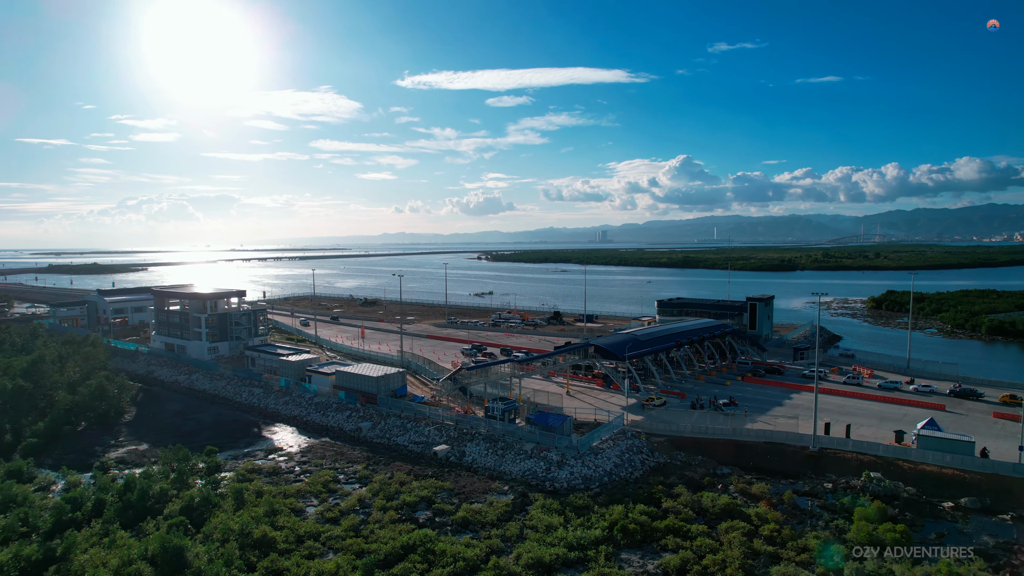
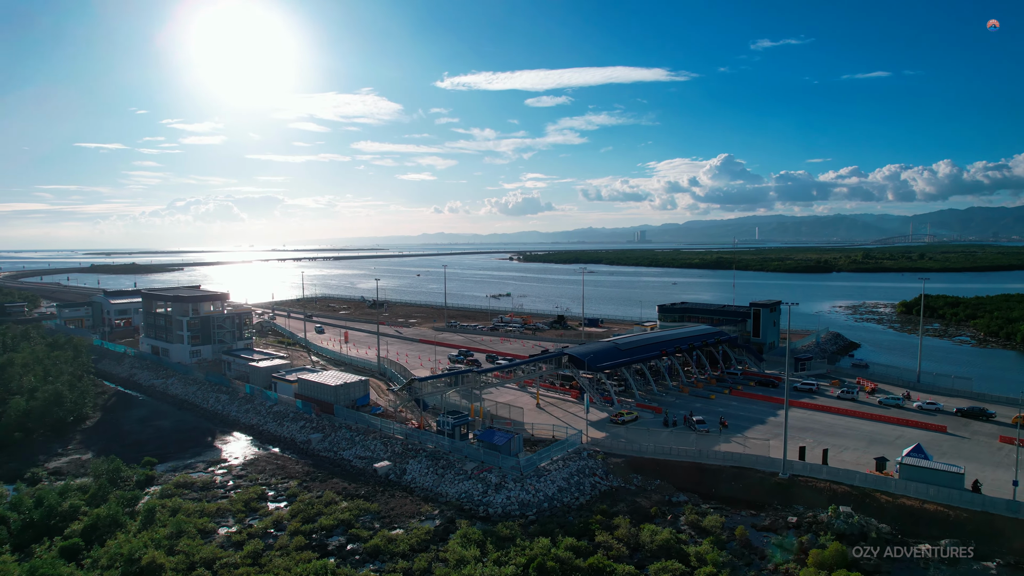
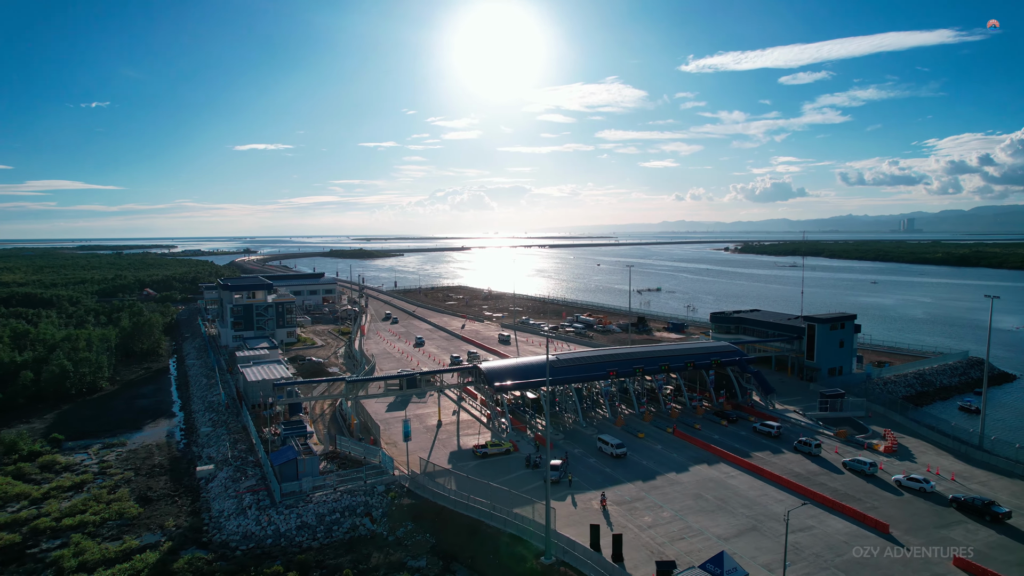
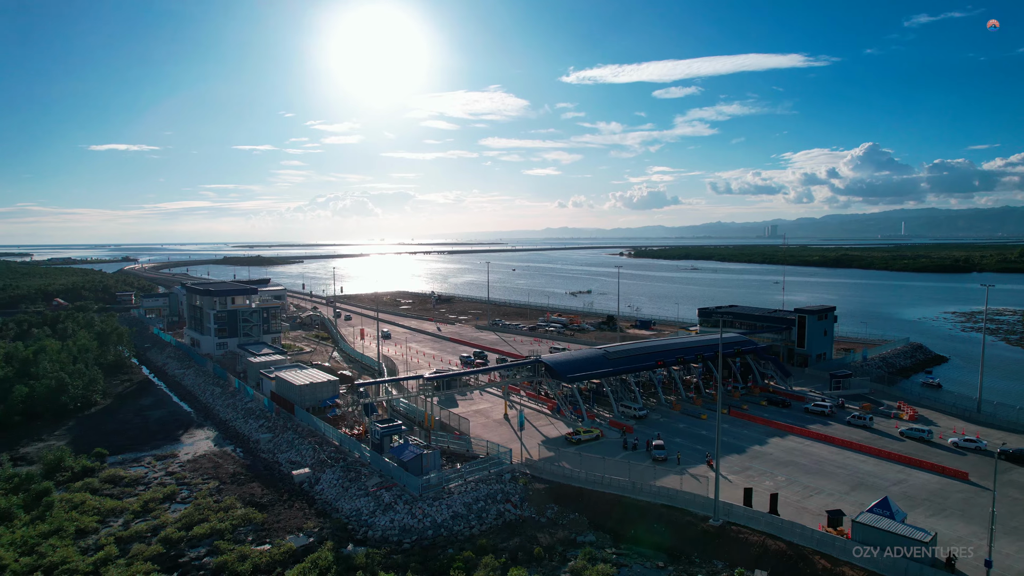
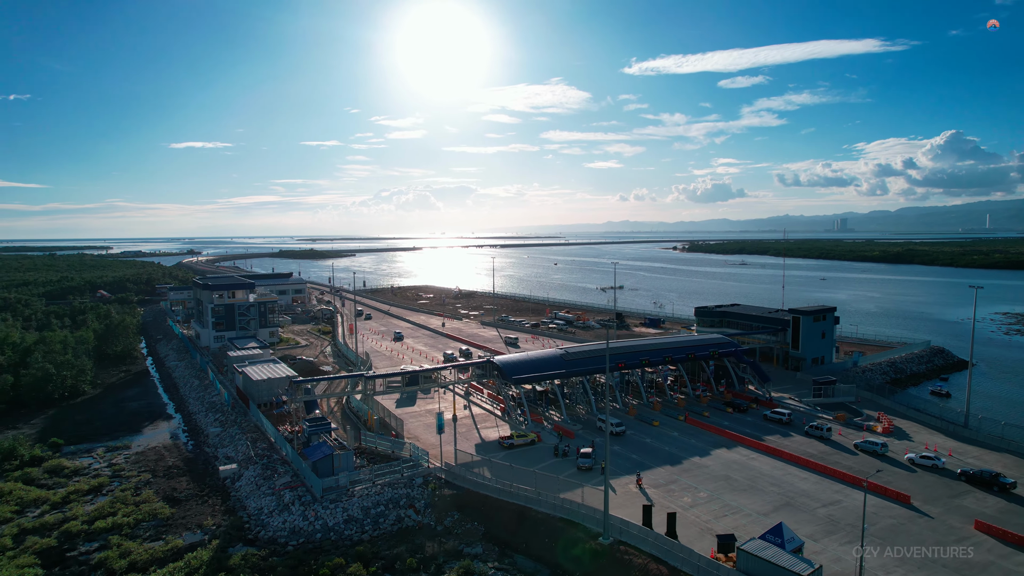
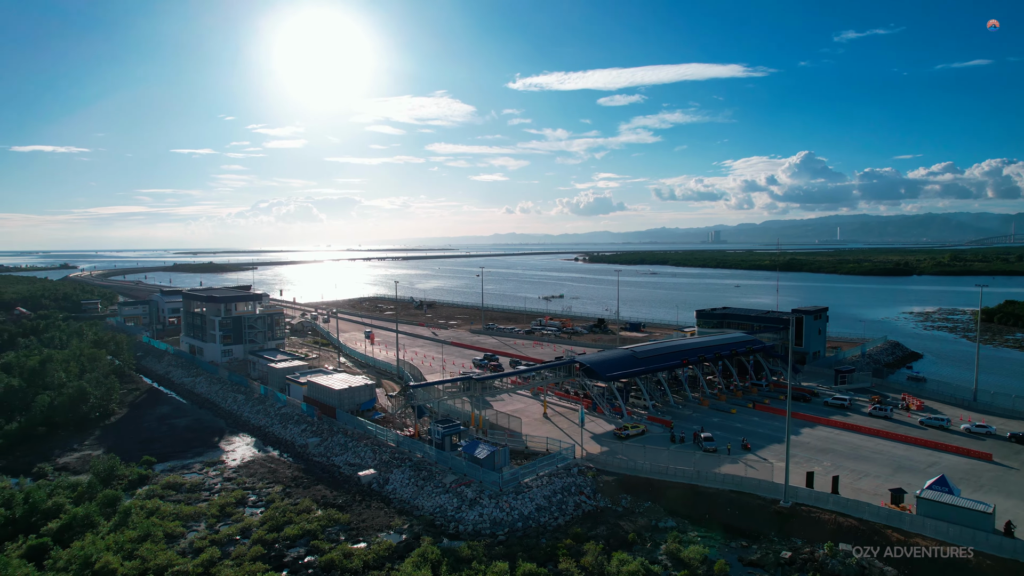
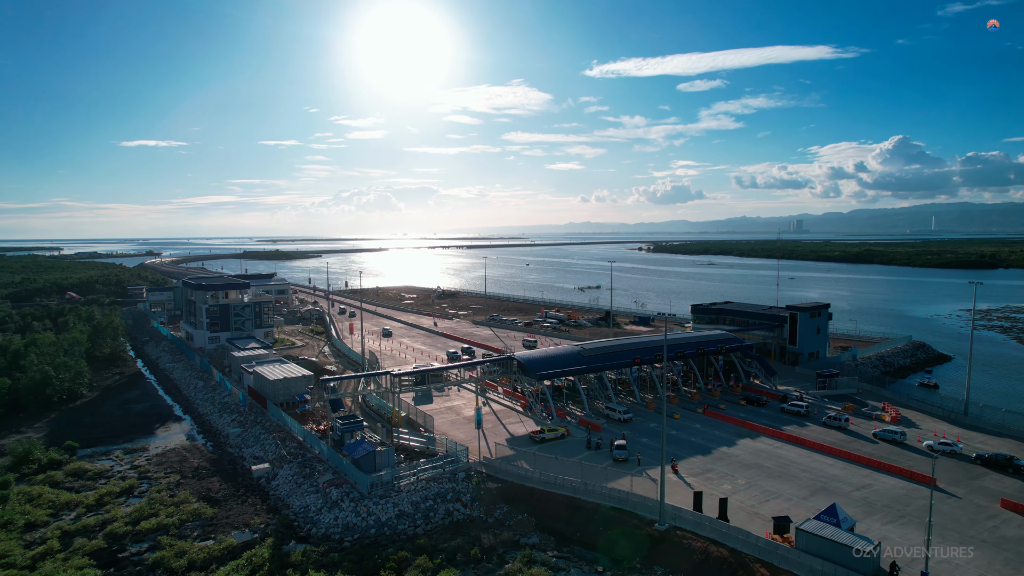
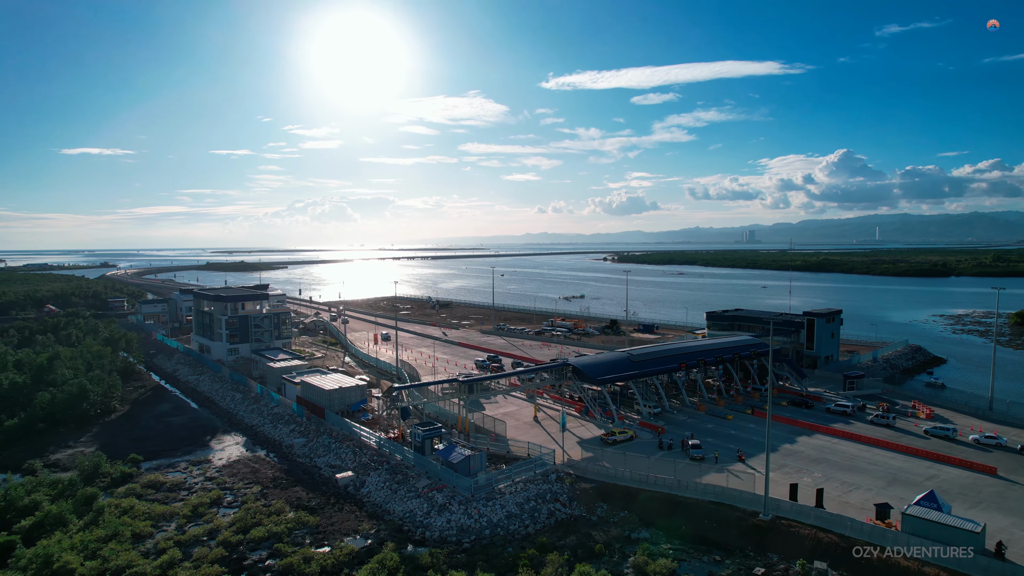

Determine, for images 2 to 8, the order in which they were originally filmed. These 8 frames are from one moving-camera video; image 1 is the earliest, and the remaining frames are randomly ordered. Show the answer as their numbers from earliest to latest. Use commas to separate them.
2, 6, 8, 4, 7, 5, 3
